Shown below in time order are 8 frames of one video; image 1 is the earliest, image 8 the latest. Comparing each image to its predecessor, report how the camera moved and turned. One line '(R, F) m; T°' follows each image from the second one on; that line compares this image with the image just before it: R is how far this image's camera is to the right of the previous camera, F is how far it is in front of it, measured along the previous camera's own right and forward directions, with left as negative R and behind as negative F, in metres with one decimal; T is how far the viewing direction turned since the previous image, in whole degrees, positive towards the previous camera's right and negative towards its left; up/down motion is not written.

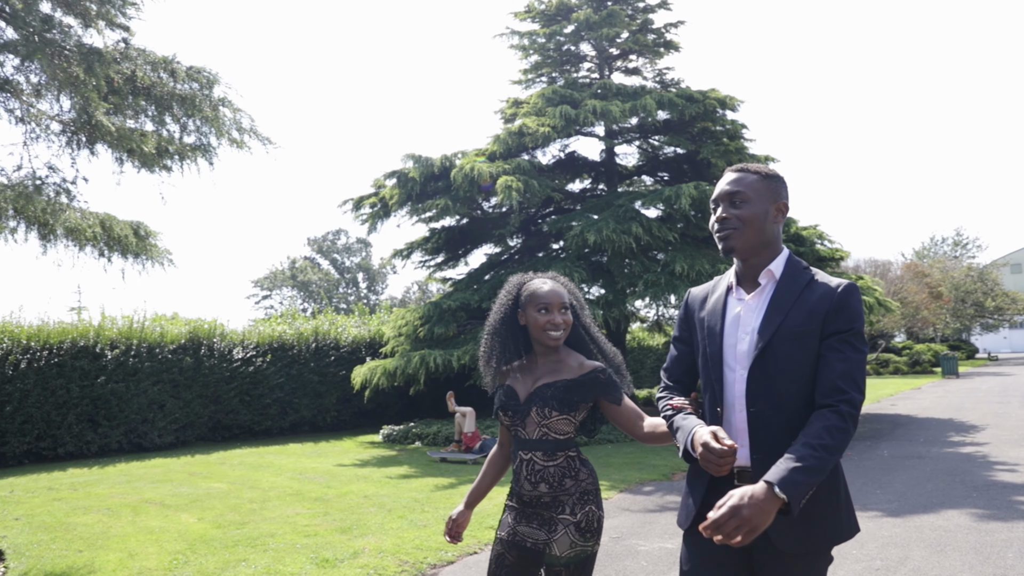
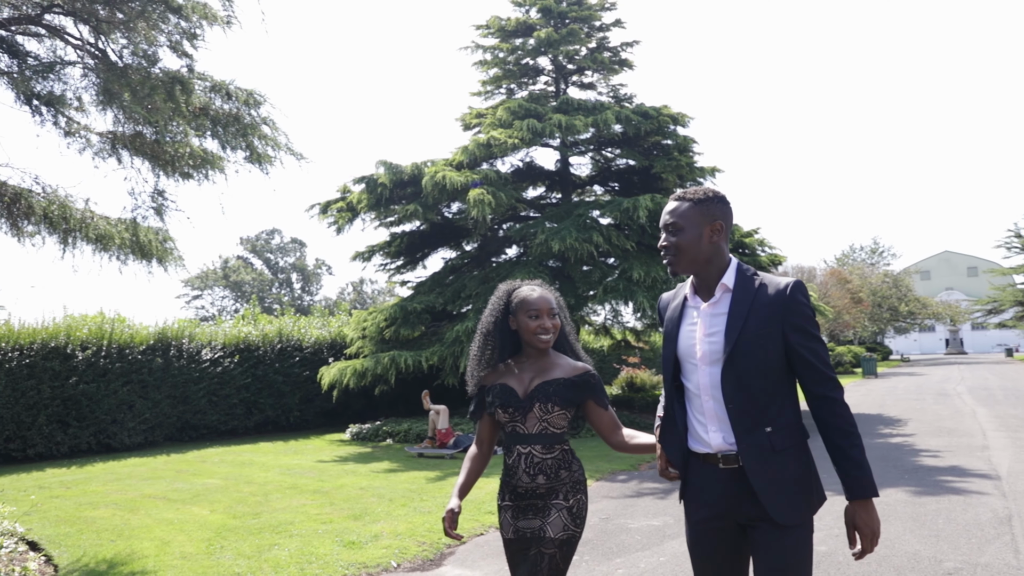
(-0.7, -0.7) m; +5°
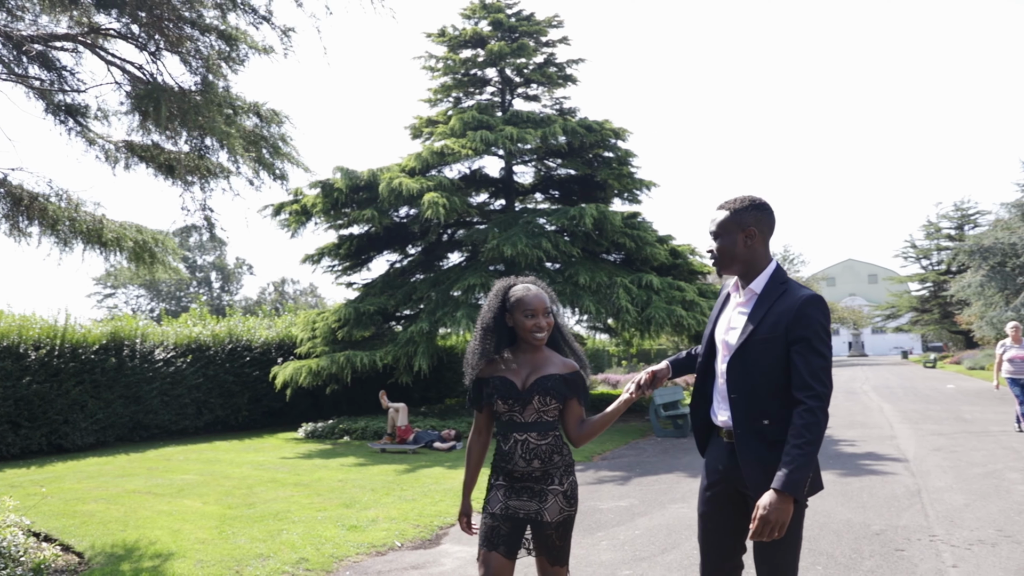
(-0.7, -0.7) m; +6°
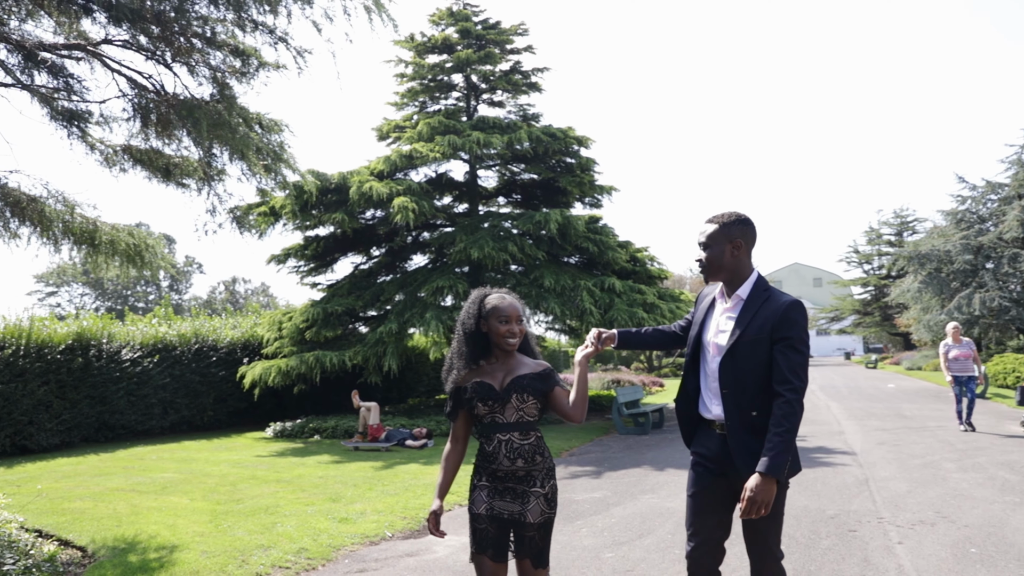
(-0.3, -0.4) m; +4°
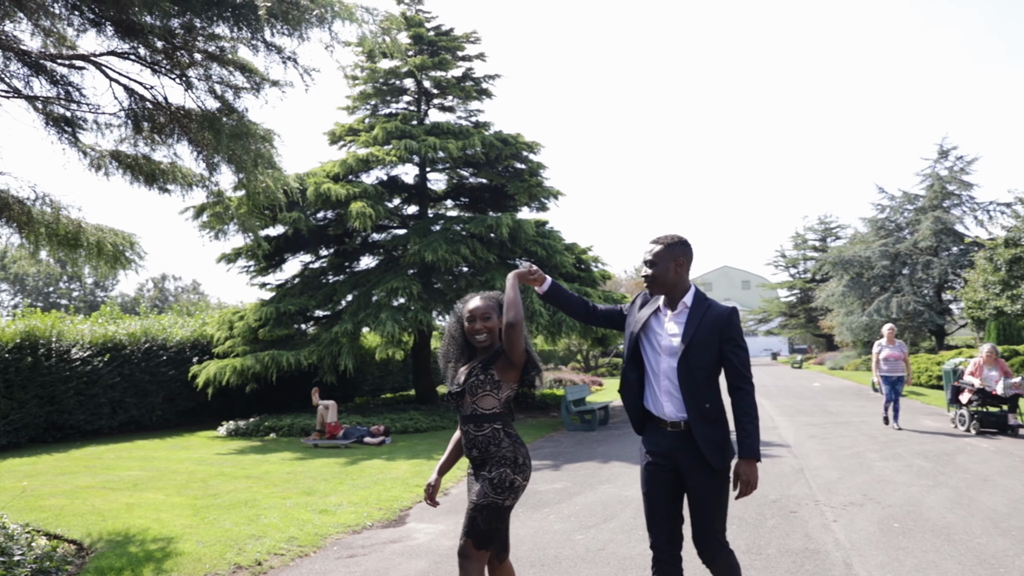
(-0.4, -0.5) m; +5°
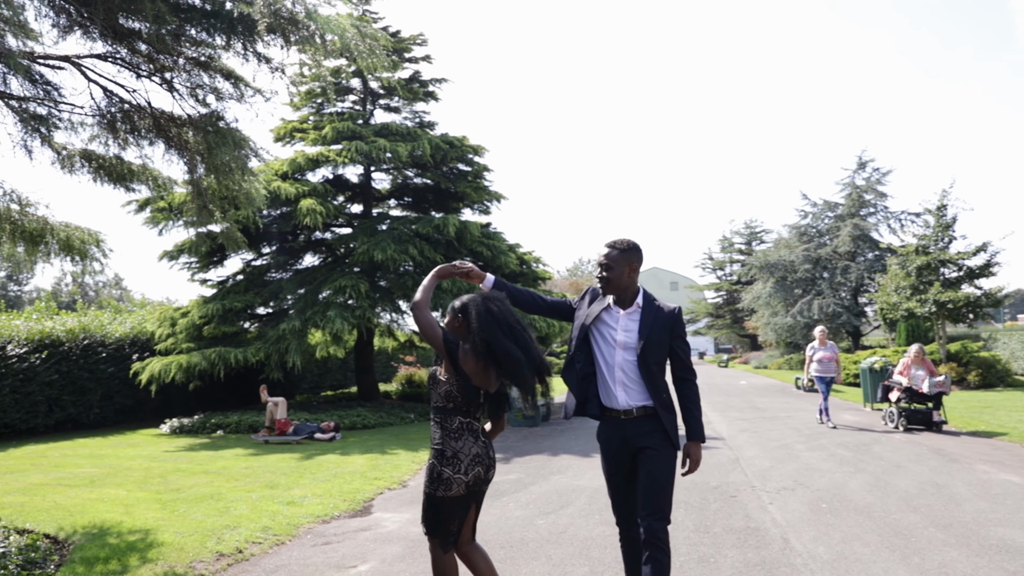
(-0.4, -0.5) m; +5°
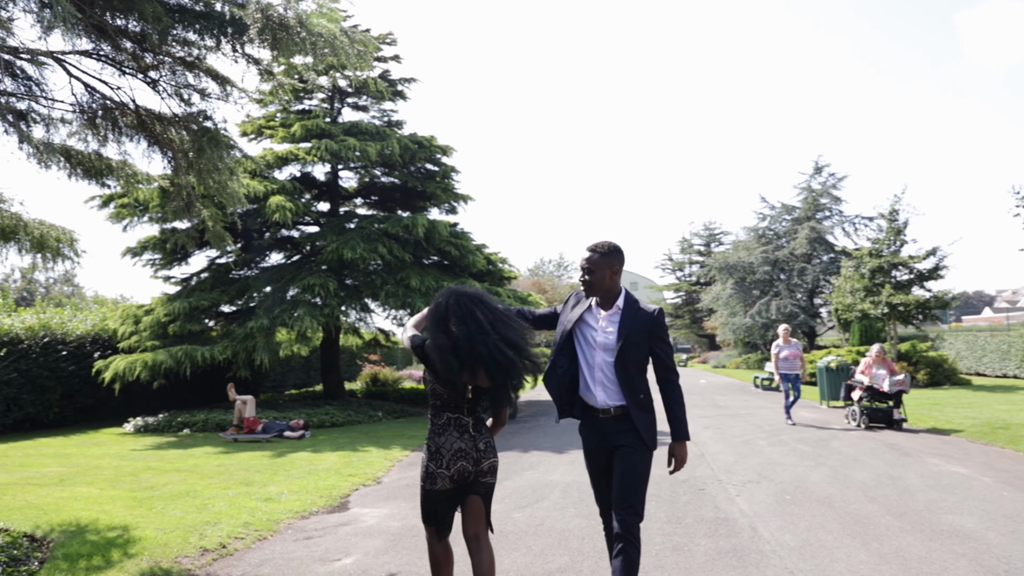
(-0.2, -0.2) m; +3°
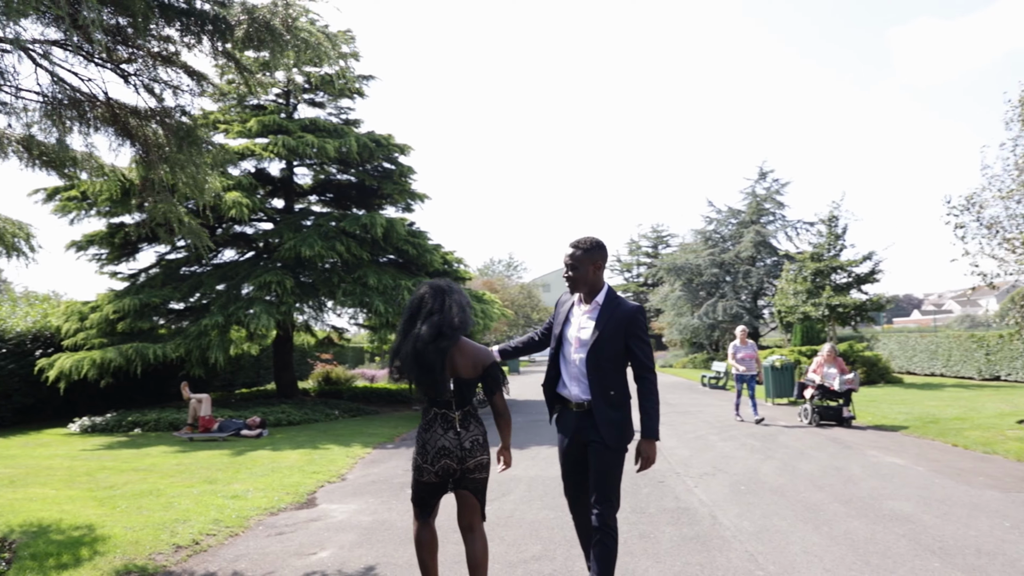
(-0.2, -0.2) m; +4°
